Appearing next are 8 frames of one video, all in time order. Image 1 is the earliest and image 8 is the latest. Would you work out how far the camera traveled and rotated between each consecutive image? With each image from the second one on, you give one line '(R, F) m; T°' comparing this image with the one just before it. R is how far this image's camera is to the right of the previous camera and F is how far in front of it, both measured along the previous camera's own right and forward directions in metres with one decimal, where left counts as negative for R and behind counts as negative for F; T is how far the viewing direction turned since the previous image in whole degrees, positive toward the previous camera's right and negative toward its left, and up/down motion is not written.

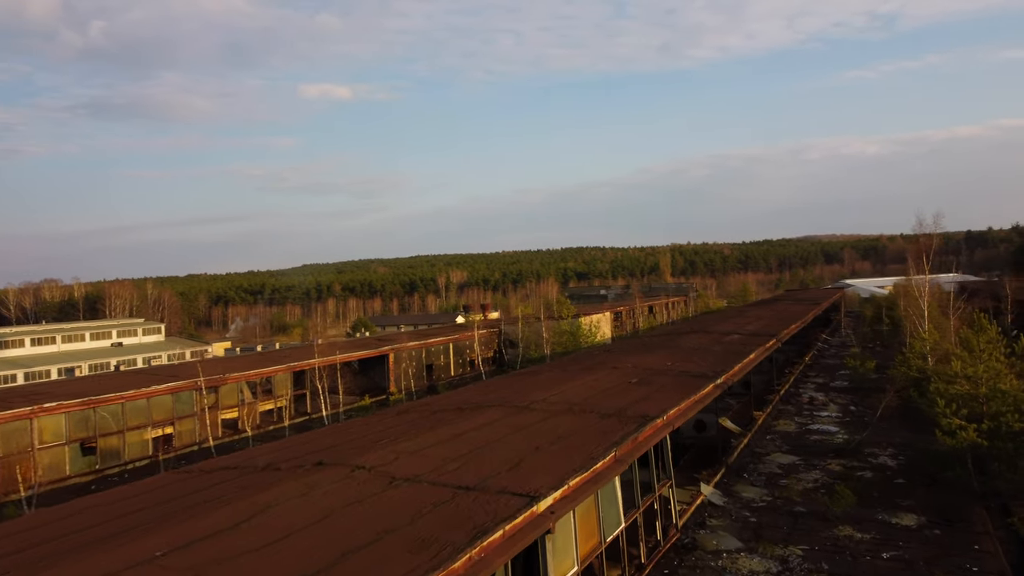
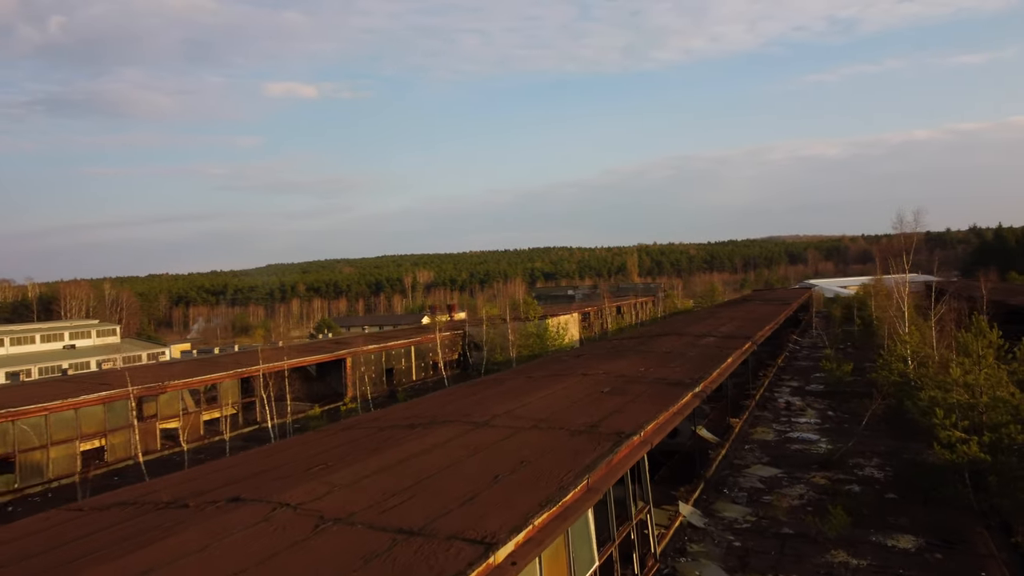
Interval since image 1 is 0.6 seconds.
(+0.1, +0.6) m; +2°
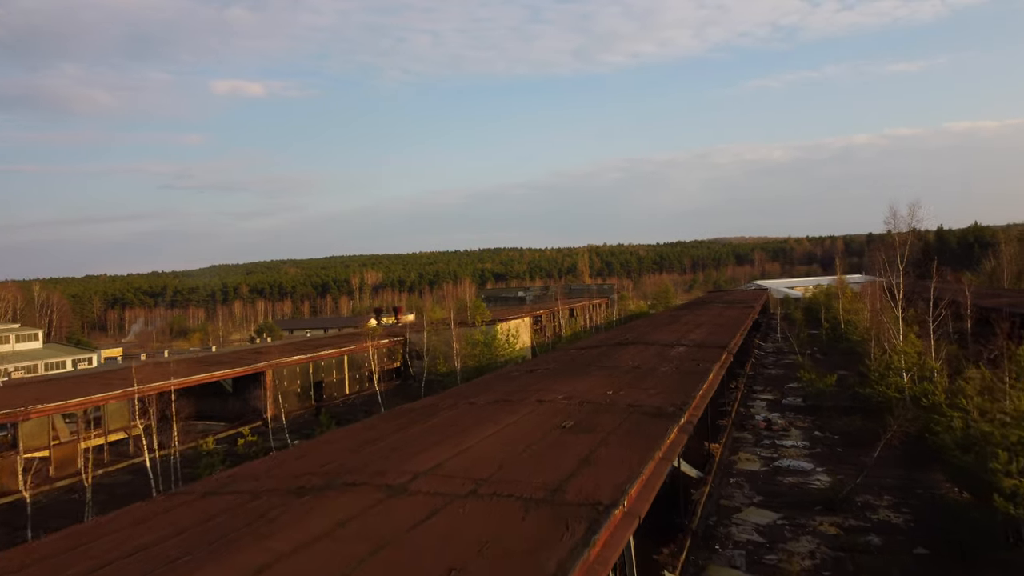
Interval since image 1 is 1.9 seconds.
(+0.1, +1.4) m; +3°
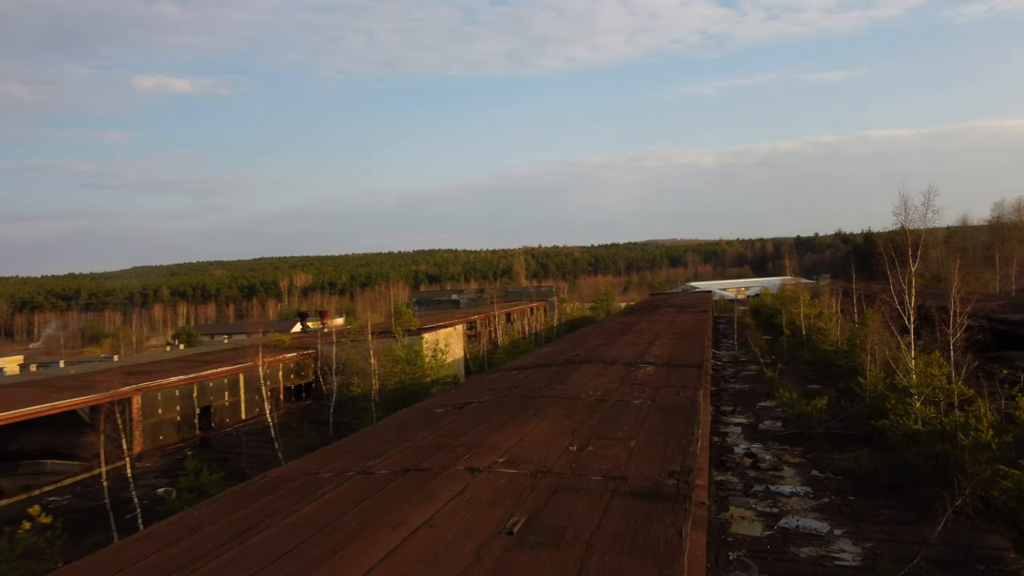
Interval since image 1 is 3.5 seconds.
(+0.1, +1.9) m; +5°
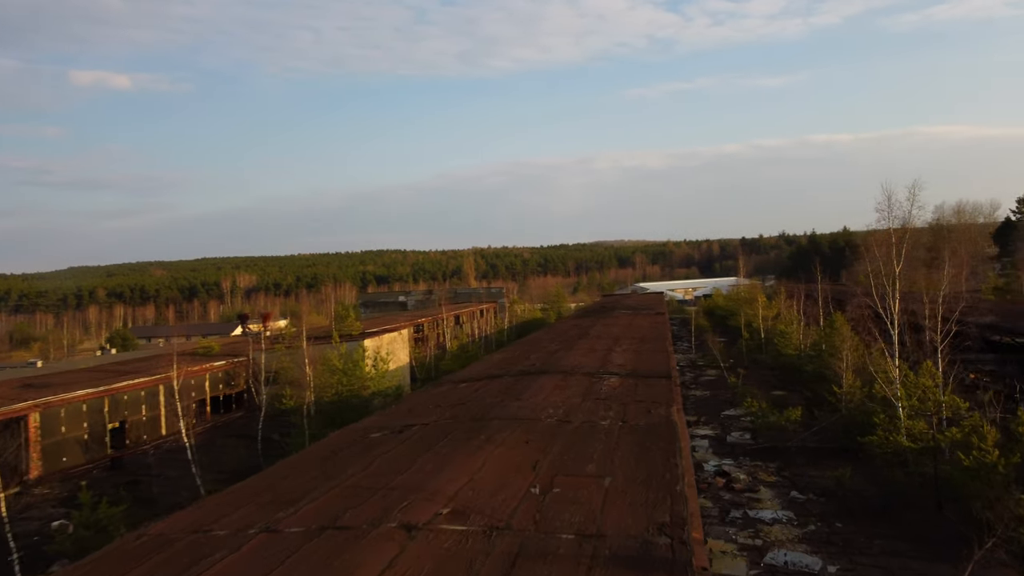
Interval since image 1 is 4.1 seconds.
(0.0, +0.8) m; +4°
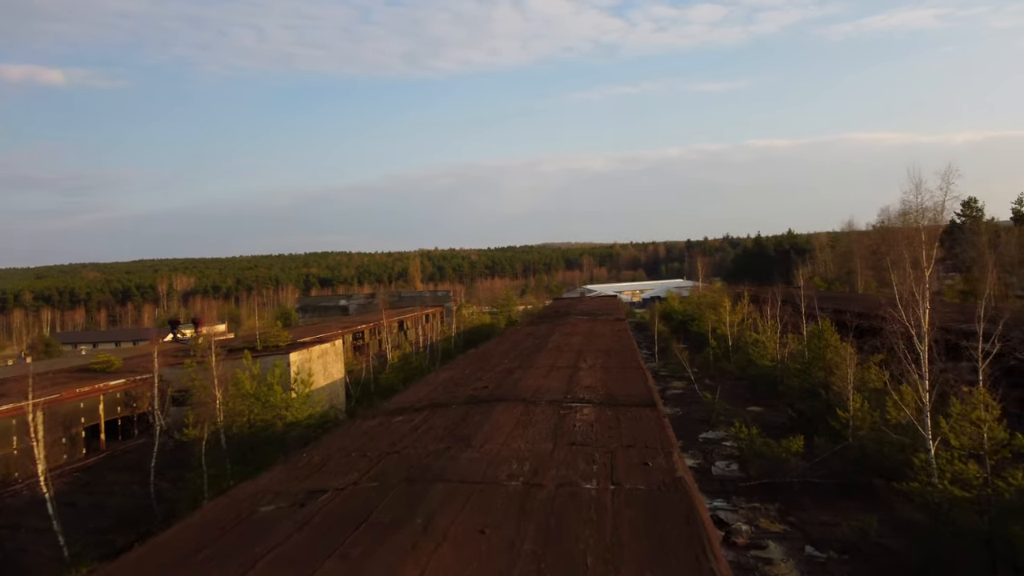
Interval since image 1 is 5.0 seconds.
(0.0, +1.4) m; +4°
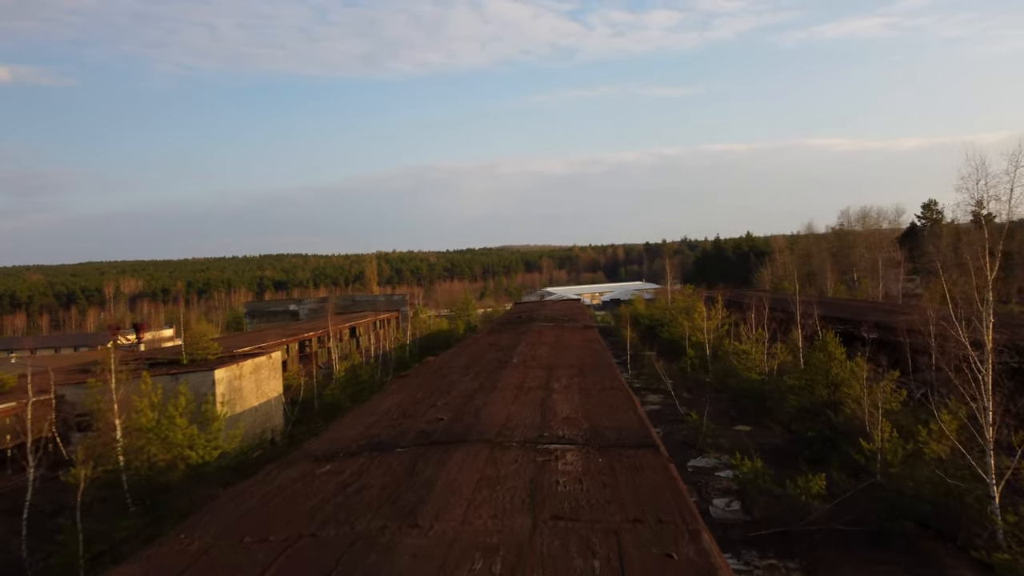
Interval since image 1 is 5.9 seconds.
(0.0, +1.2) m; +3°
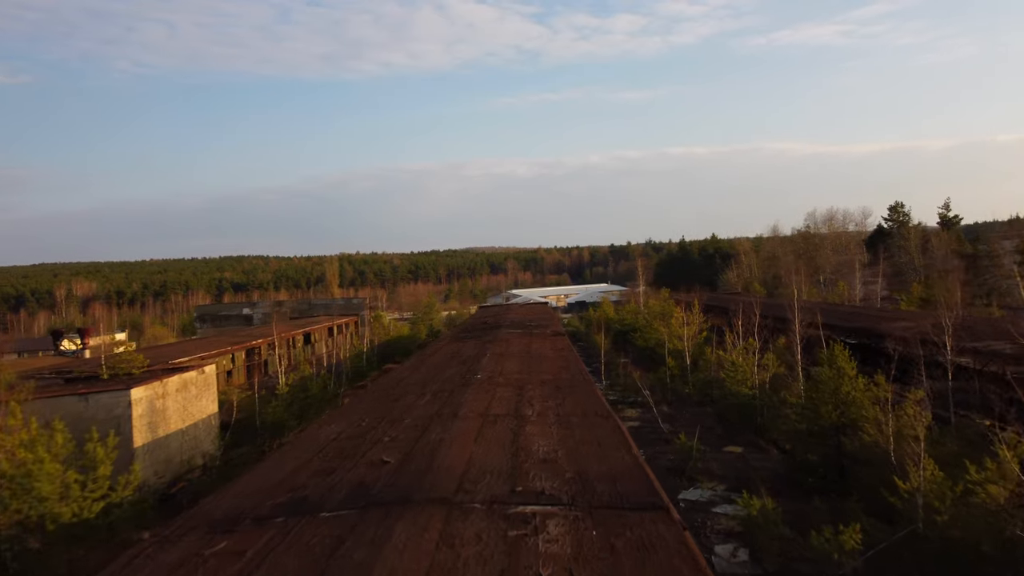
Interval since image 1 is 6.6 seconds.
(0.0, +1.1) m; +2°
